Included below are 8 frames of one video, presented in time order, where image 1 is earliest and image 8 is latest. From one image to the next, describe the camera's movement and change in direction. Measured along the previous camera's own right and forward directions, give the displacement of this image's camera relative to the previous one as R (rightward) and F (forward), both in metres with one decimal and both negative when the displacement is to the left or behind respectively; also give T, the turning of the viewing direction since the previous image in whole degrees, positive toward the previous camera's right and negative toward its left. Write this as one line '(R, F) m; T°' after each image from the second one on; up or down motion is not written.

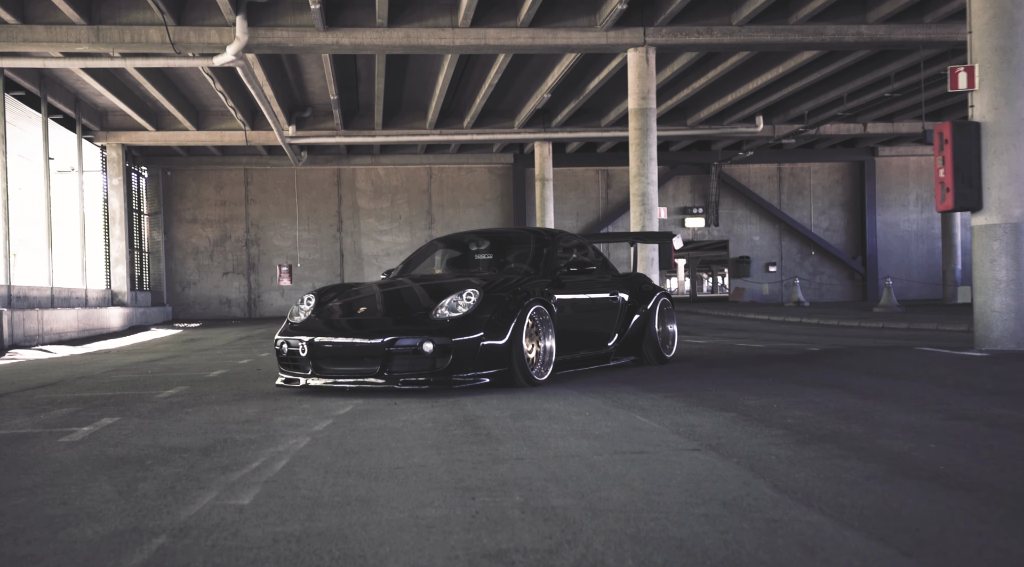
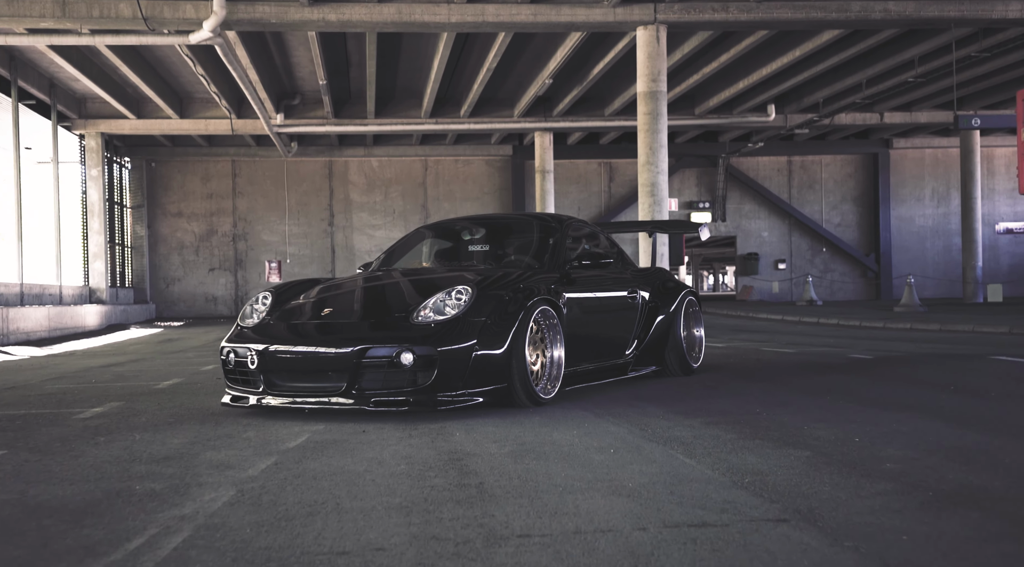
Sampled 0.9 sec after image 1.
(0.0, +1.2) m; 0°
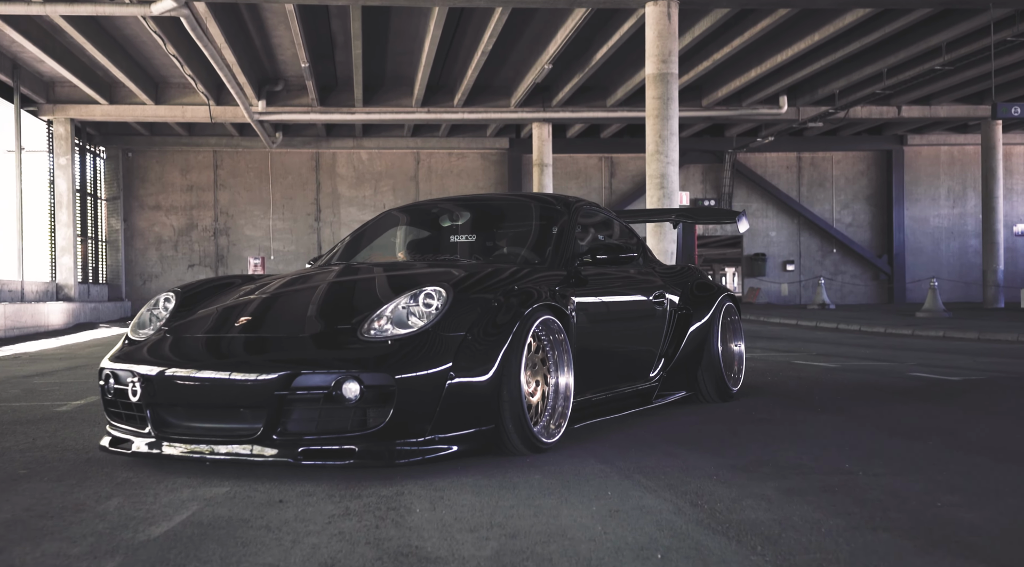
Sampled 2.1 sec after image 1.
(0.0, +1.4) m; 0°
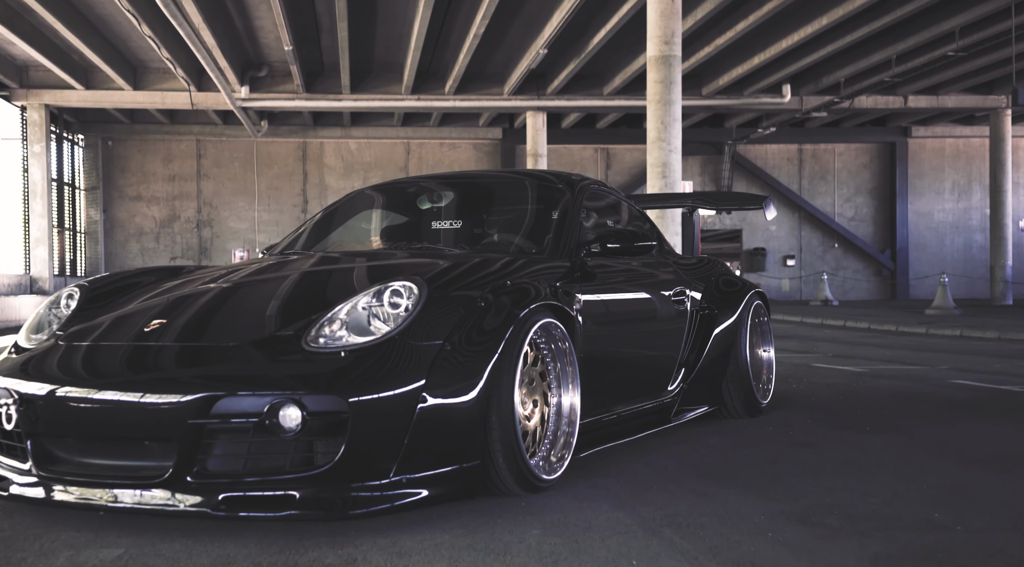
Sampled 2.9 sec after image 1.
(0.0, +0.8) m; 0°
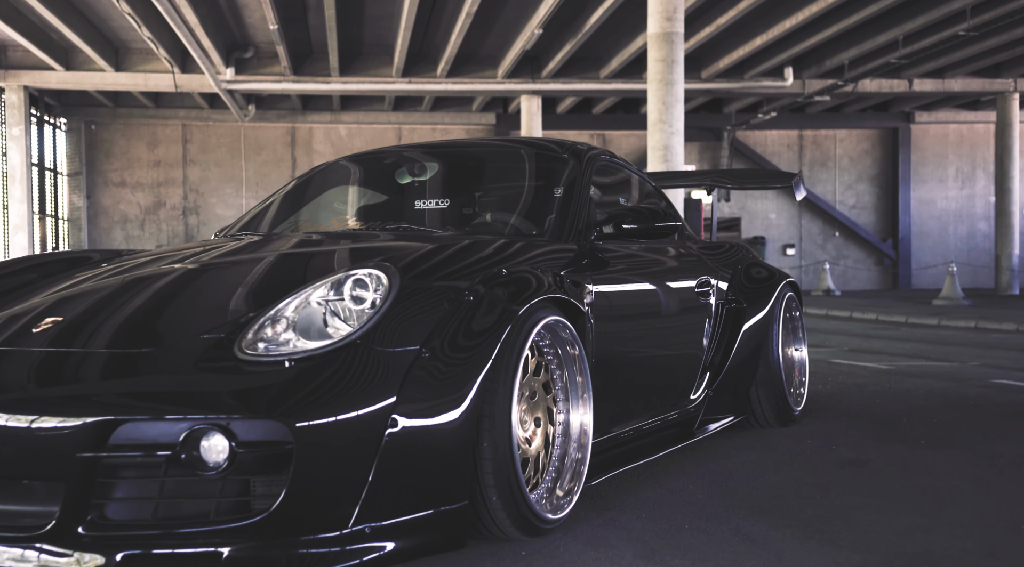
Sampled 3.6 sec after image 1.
(0.0, +0.6) m; 0°
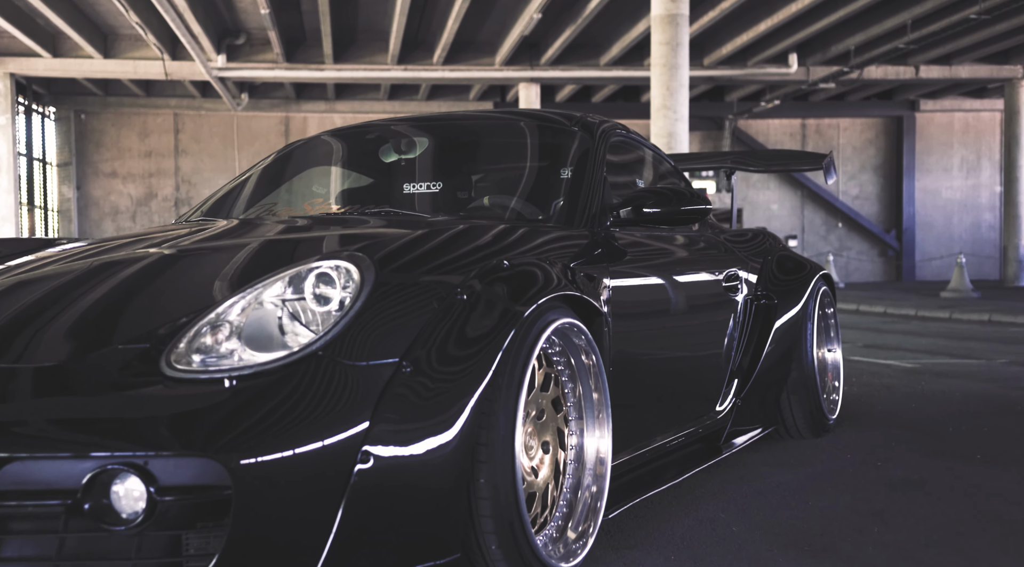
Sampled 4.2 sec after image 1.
(0.0, +0.4) m; 0°
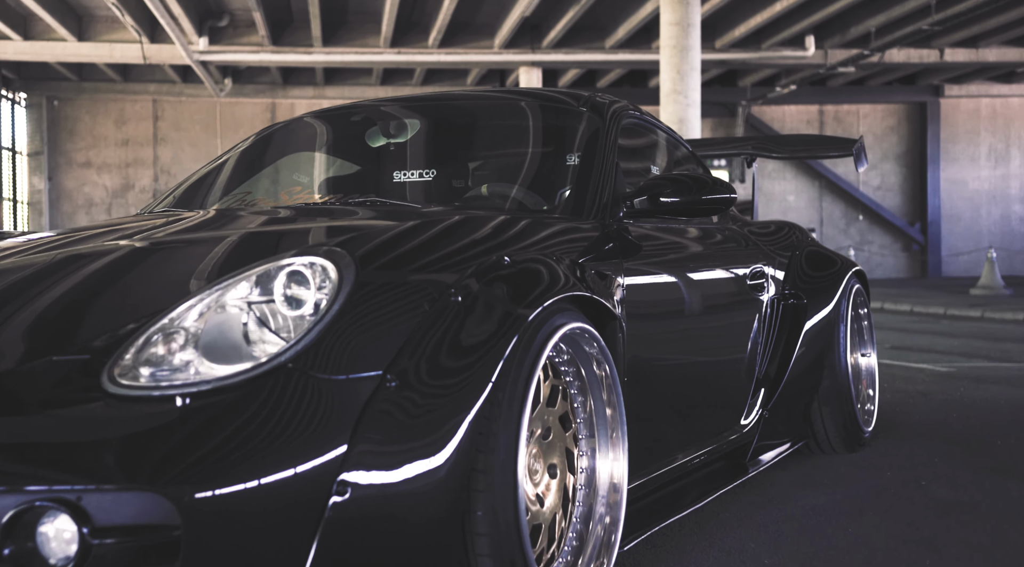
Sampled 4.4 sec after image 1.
(0.0, +0.2) m; -1°
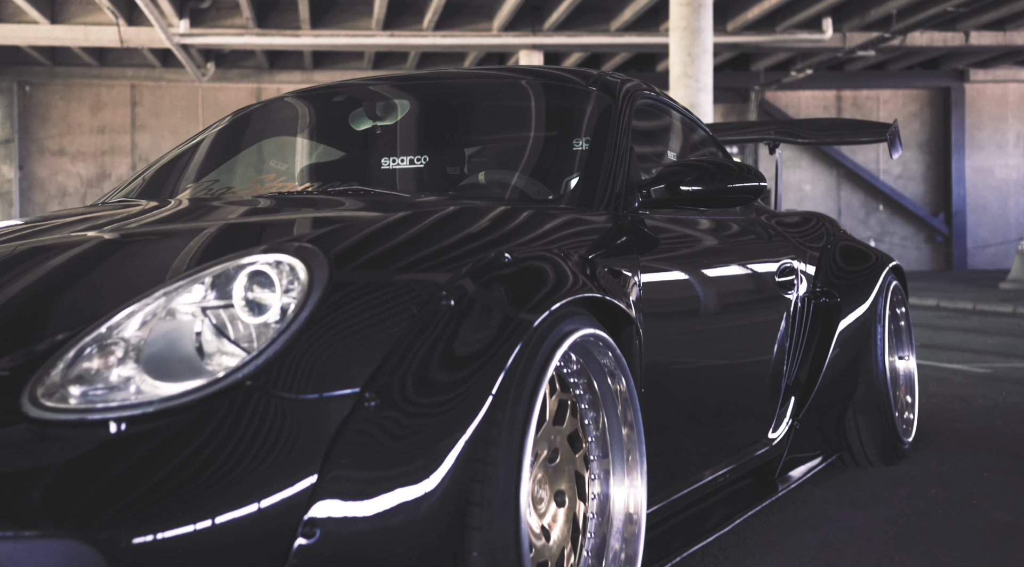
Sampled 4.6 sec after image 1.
(0.0, +0.2) m; -1°
